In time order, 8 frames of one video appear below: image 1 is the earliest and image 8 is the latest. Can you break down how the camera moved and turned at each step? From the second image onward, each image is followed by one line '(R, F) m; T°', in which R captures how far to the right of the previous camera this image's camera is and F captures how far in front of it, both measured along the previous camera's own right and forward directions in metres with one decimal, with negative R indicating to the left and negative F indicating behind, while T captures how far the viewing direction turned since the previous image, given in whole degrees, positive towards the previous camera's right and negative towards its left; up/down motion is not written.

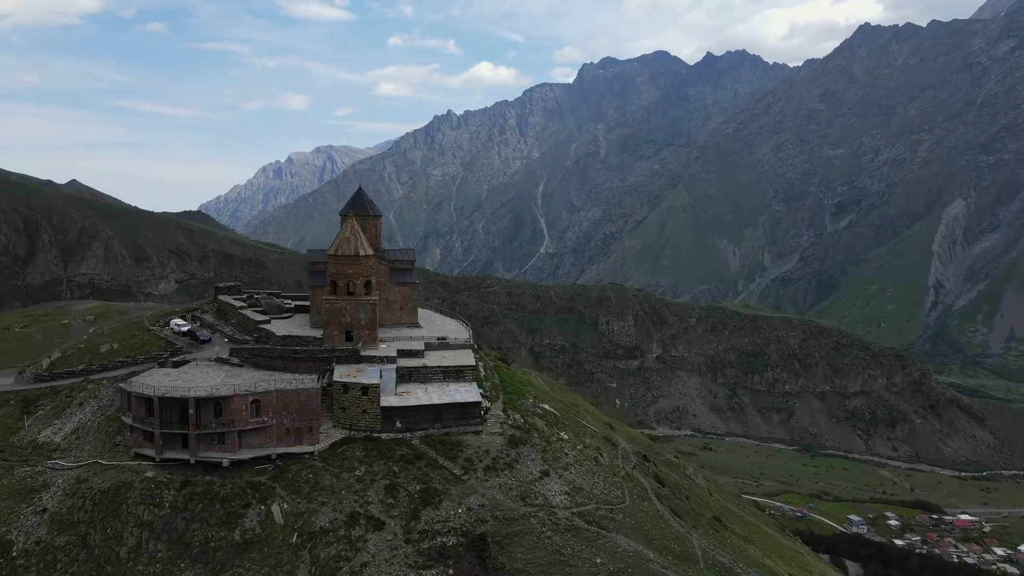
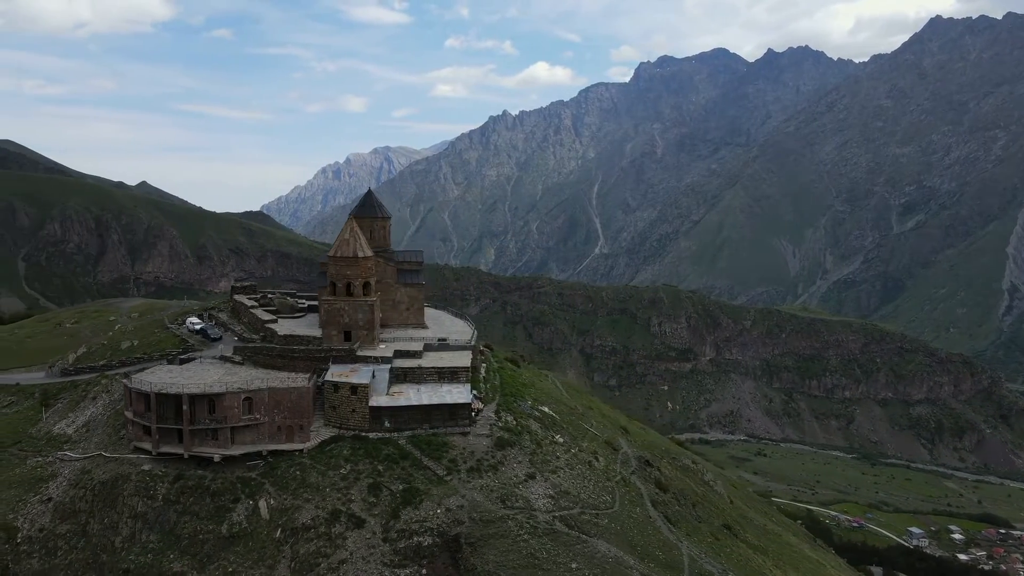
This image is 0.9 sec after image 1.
(+2.3, +0.1) m; -4°
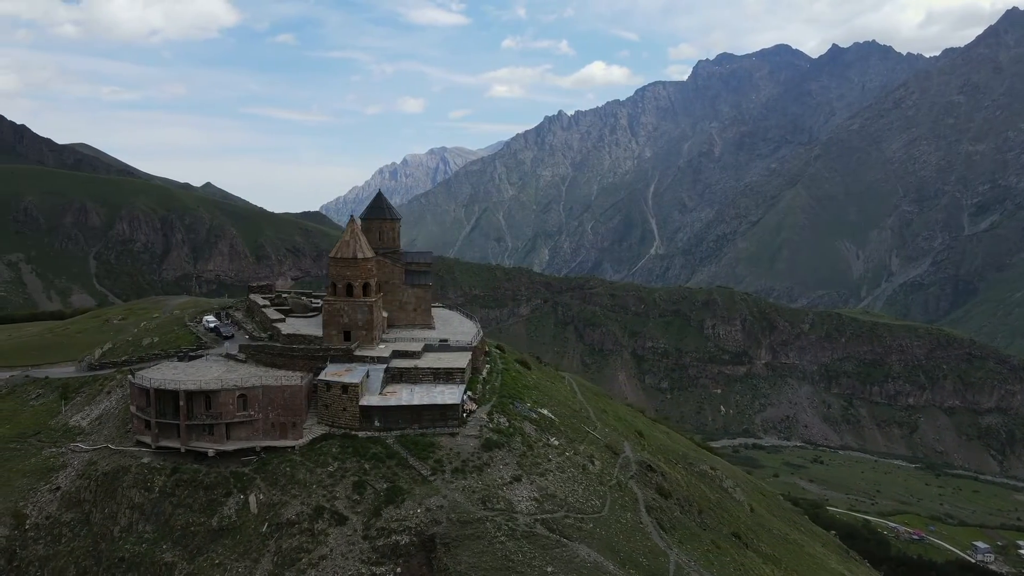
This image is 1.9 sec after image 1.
(+2.3, +0.1) m; -4°
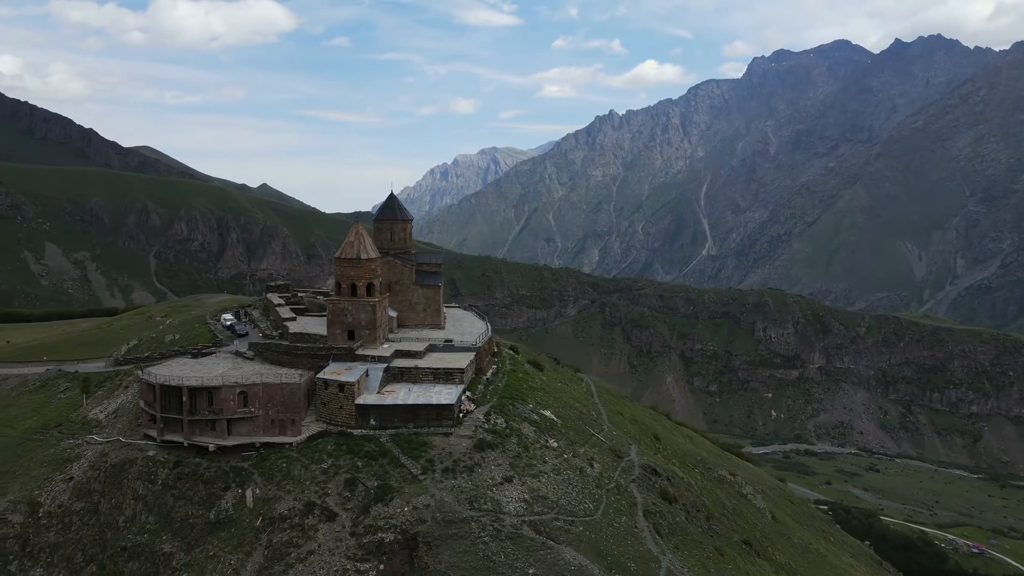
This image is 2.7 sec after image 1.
(+2.0, 0.0) m; -4°
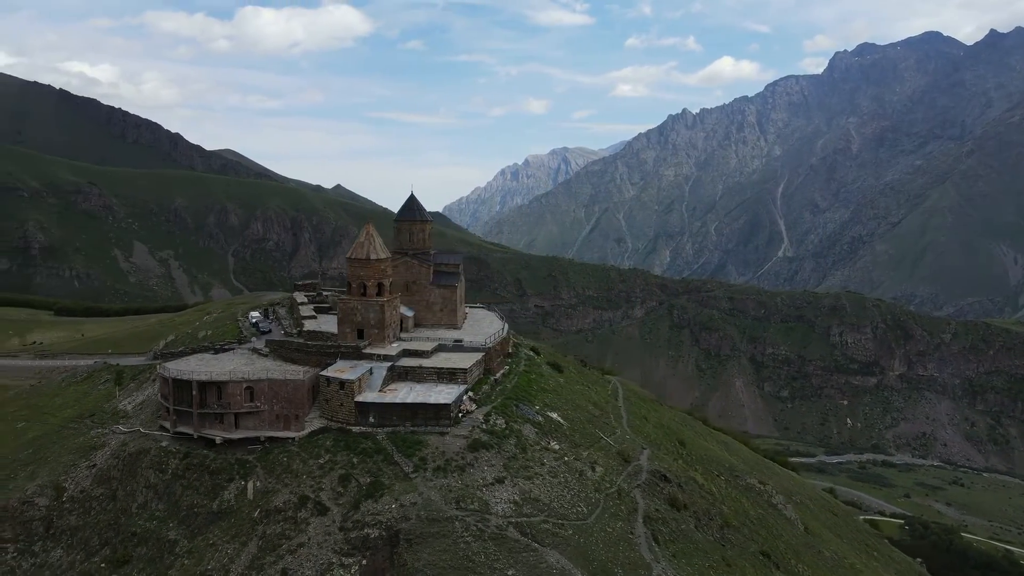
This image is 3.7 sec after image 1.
(+2.6, +0.1) m; -5°
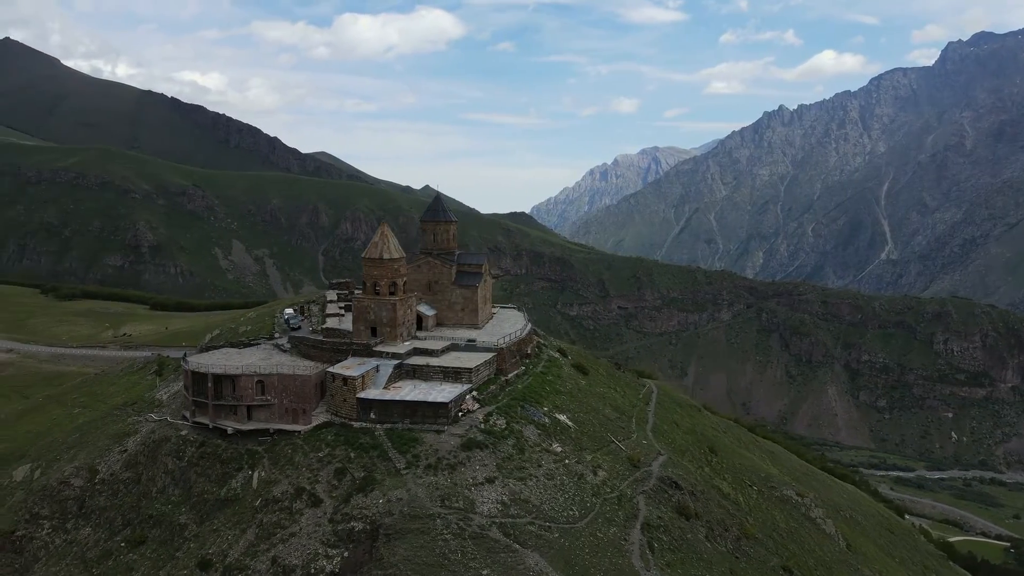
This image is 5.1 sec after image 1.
(+3.2, +0.1) m; -6°
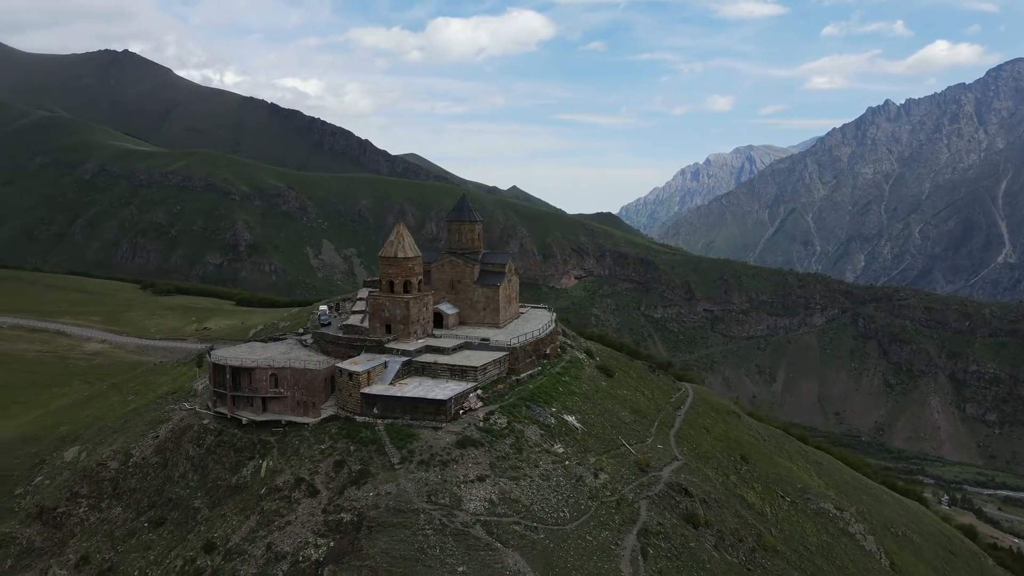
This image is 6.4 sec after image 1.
(+3.2, +0.1) m; -6°
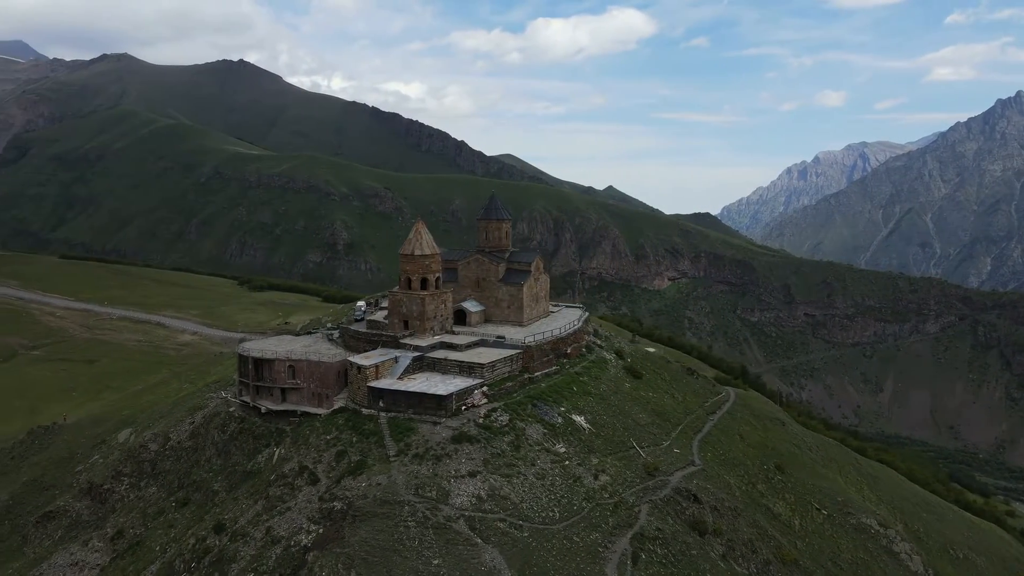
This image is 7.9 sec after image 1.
(+3.6, +0.2) m; -7°
